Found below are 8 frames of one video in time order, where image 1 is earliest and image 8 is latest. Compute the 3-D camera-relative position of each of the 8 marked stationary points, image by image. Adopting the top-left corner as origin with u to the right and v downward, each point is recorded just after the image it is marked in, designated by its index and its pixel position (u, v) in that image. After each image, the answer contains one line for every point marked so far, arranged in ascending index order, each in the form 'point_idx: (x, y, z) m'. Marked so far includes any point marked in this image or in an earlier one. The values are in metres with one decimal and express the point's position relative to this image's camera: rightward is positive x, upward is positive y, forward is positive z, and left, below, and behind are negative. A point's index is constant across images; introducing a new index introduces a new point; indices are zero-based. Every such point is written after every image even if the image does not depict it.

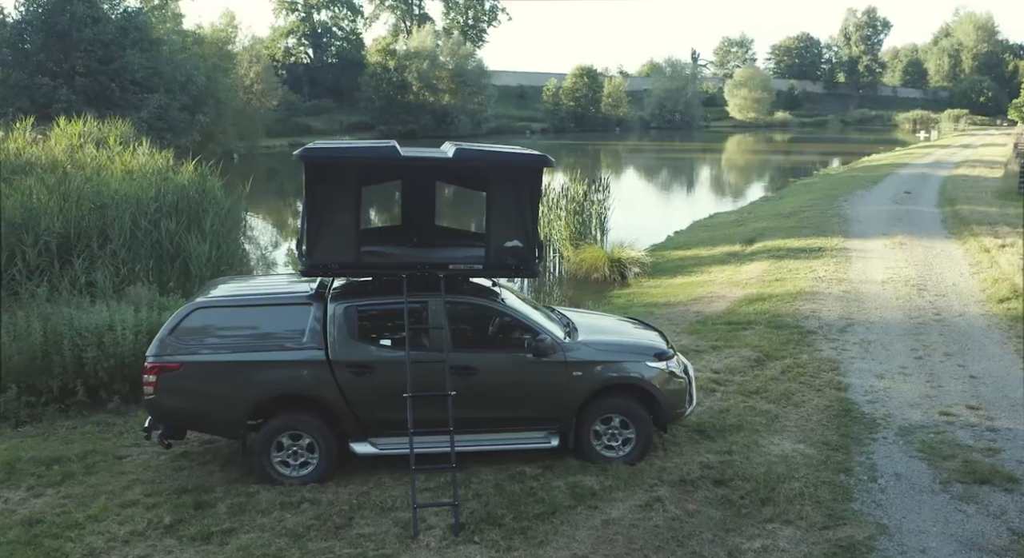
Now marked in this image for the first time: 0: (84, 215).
0: (-4.6, +0.7, +8.9) m
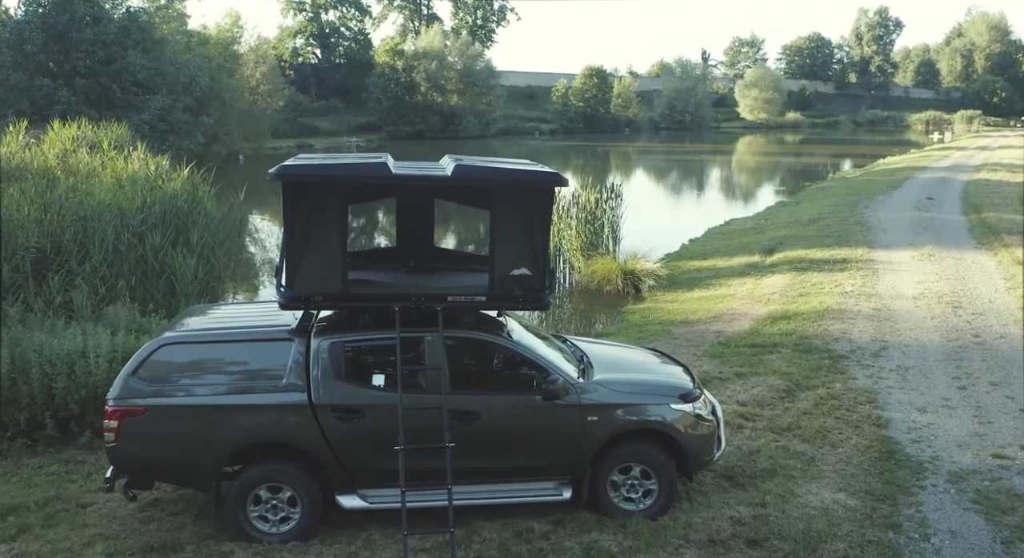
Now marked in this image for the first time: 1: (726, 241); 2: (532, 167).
0: (-4.5, +0.6, +8.4) m
1: (+4.6, +0.8, +17.4) m
2: (+0.1, +0.7, +4.9) m
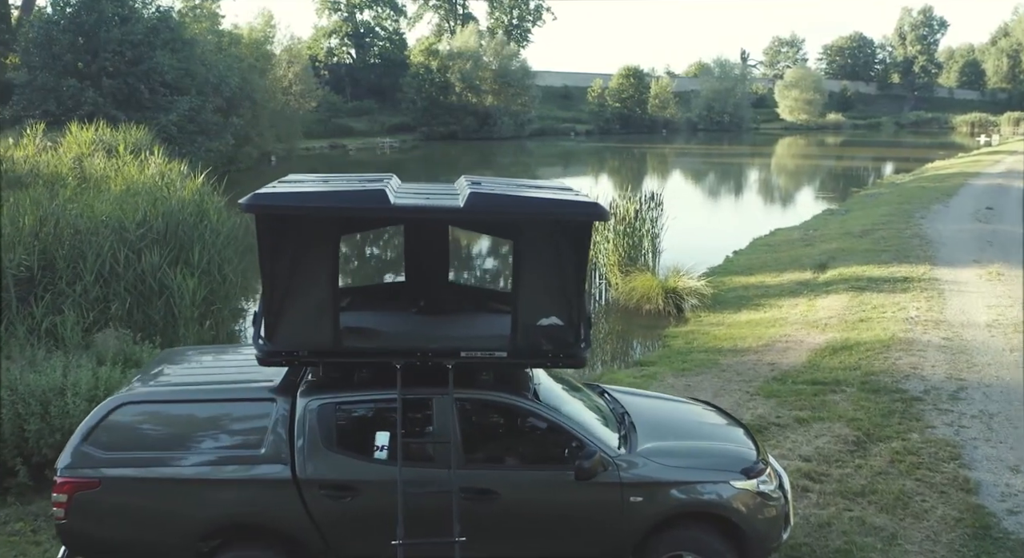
0: (-4.3, +0.4, +7.7) m
1: (+5.3, +0.5, +16.4) m
2: (+0.3, +0.4, +4.0) m
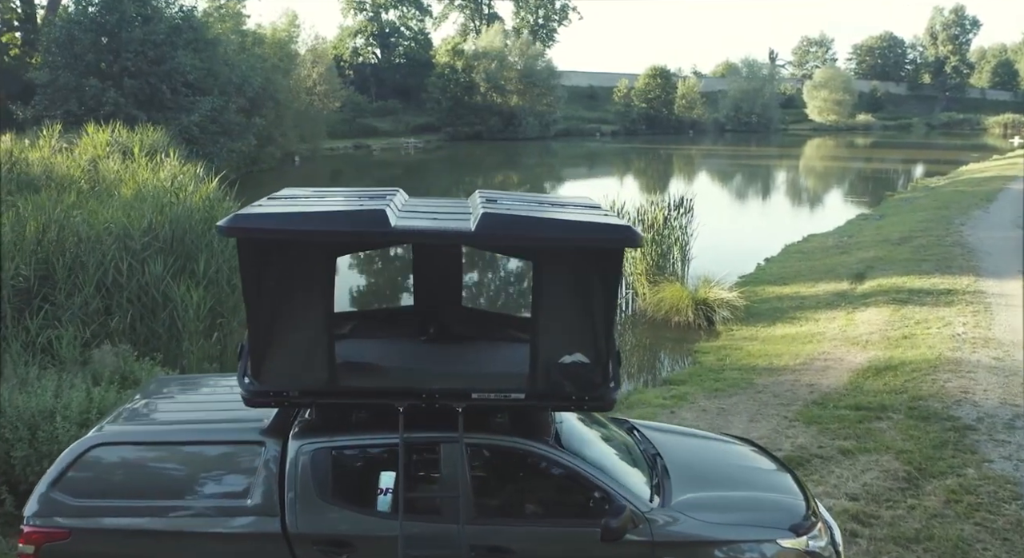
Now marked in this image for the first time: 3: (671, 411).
0: (-4.1, +0.3, +7.3) m
1: (+5.7, +0.3, +15.7) m
2: (+0.4, +0.3, +3.6) m
3: (+1.5, -1.2, +7.5) m
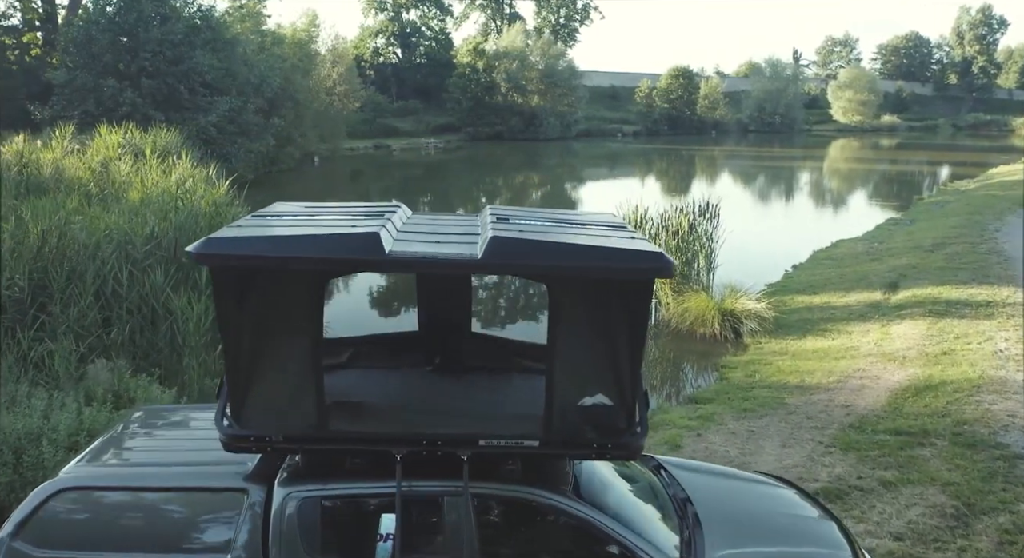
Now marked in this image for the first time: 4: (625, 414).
0: (-3.9, +0.2, +7.0) m
1: (+6.1, +0.2, +15.2) m
2: (+0.4, +0.2, +3.1) m
3: (+1.6, -1.3, +7.1) m
4: (+0.4, -0.5, +3.0) m
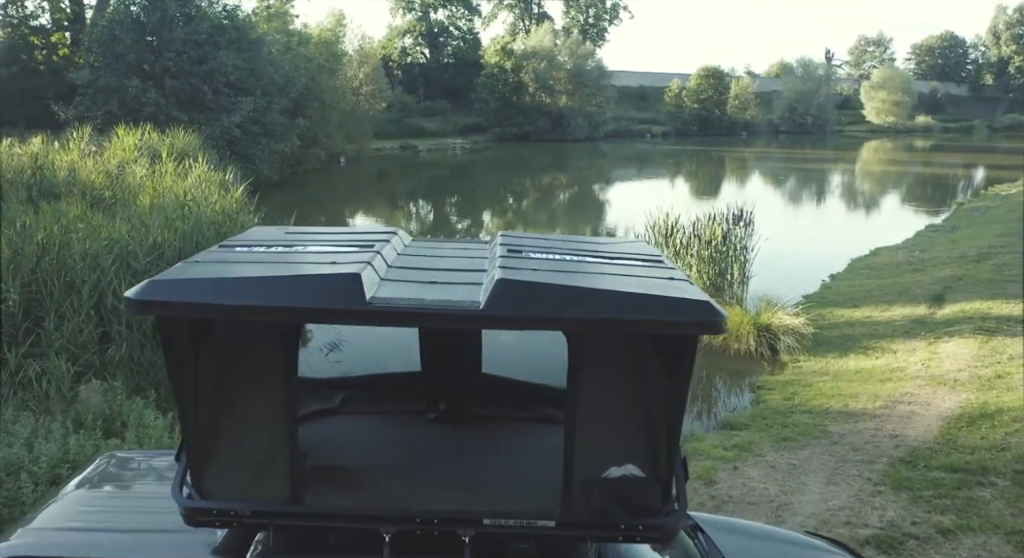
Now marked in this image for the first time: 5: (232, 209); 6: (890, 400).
0: (-3.7, +0.1, +6.7) m
1: (+6.5, 0.0, +14.5) m
2: (+0.5, 0.0, +2.6) m
3: (+1.8, -1.5, +6.5) m
4: (+0.5, -0.6, +2.5) m
5: (-3.3, +0.8, +9.5) m
6: (+3.7, -1.2, +8.1) m
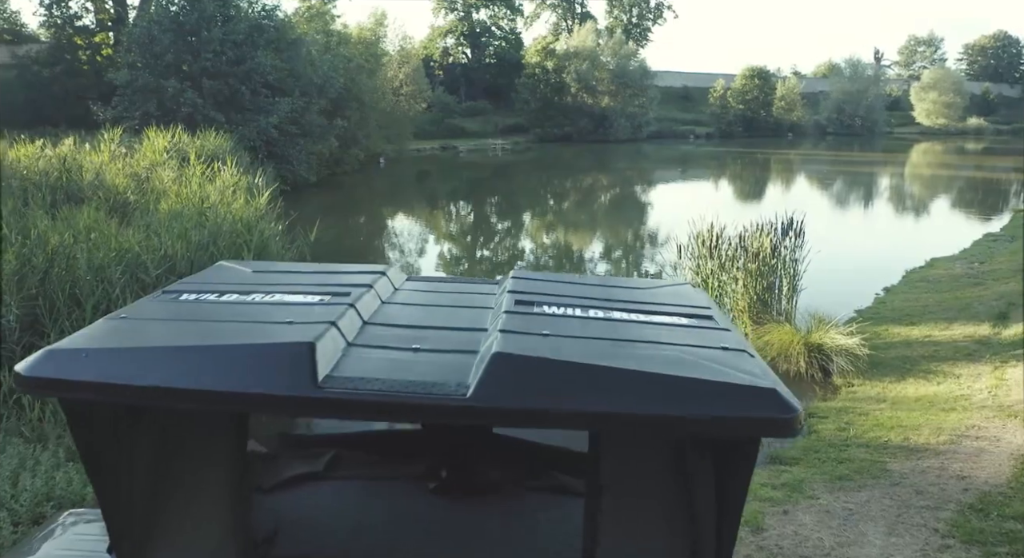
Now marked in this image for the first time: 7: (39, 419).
0: (-3.5, 0.0, +6.3) m
1: (+7.1, -0.3, +13.7) m
2: (+0.5, -0.1, +2.1) m
3: (+2.0, -1.7, +5.9) m
4: (+0.5, -0.8, +2.0) m
5: (-2.9, +0.7, +9.1) m
6: (+4.0, -1.4, +7.4) m
7: (-3.2, -0.9, +5.6) m
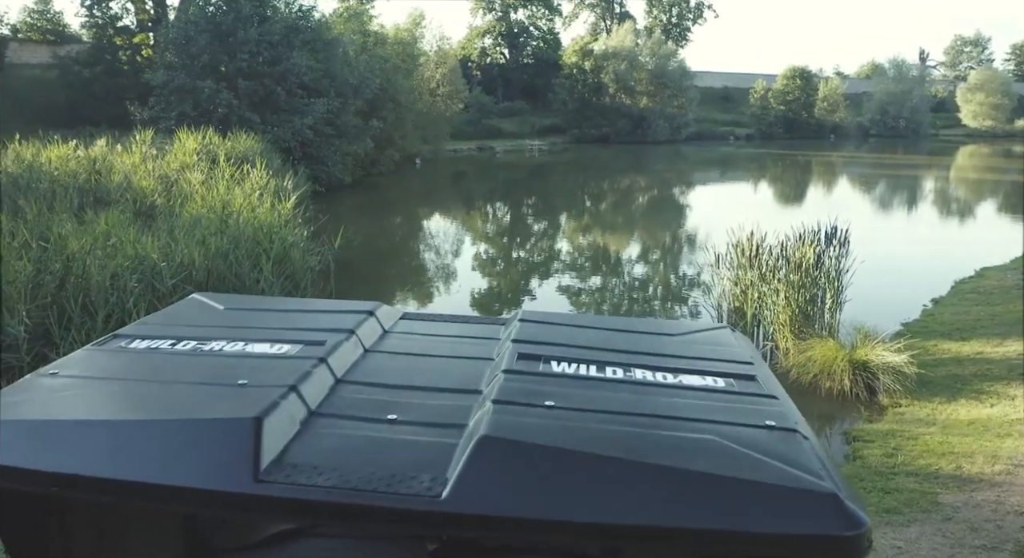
0: (-3.3, -0.1, +6.2) m
1: (+7.6, -0.5, +13.0) m
2: (+0.5, -0.3, +1.8) m
3: (+2.1, -1.8, +5.5) m
4: (+0.5, -0.9, +1.6) m
5: (-2.6, +0.6, +9.0) m
6: (+4.2, -1.6, +6.9) m
7: (-3.1, -1.0, +5.4) m
